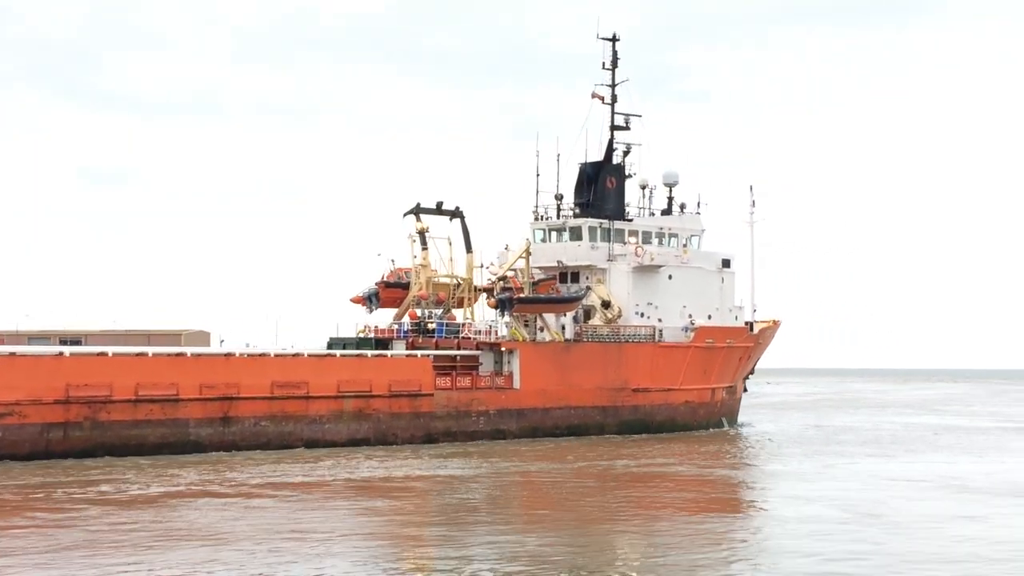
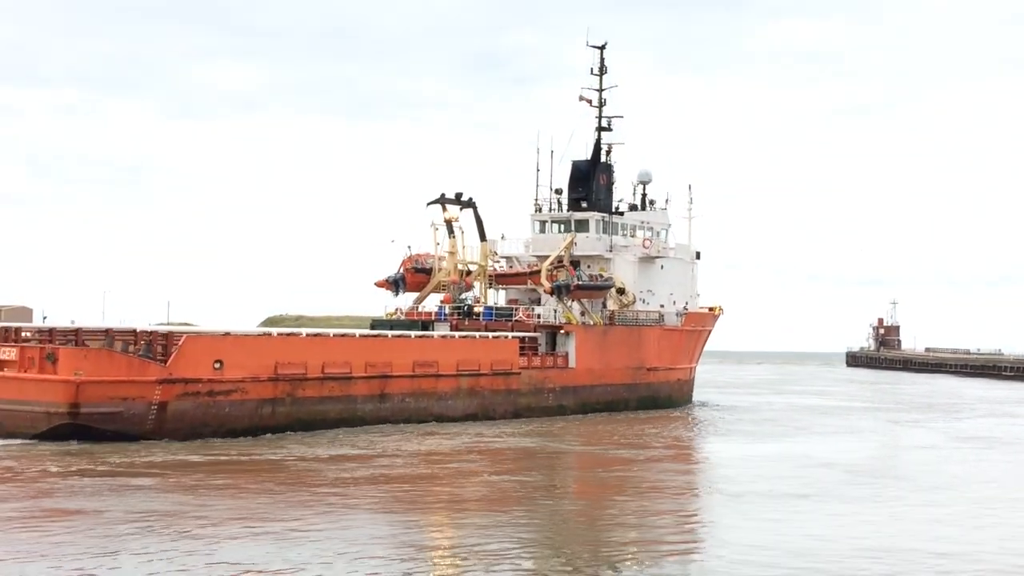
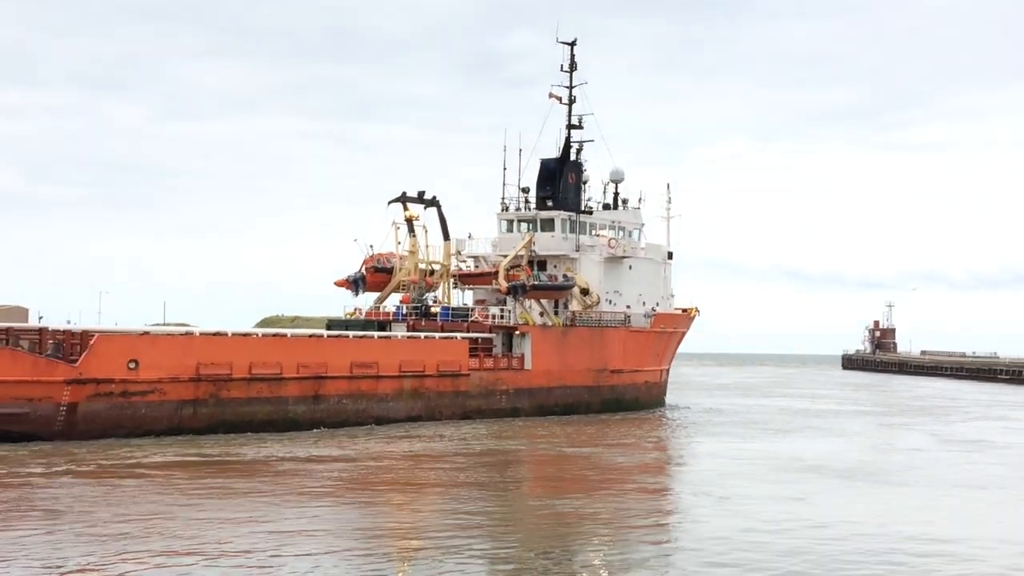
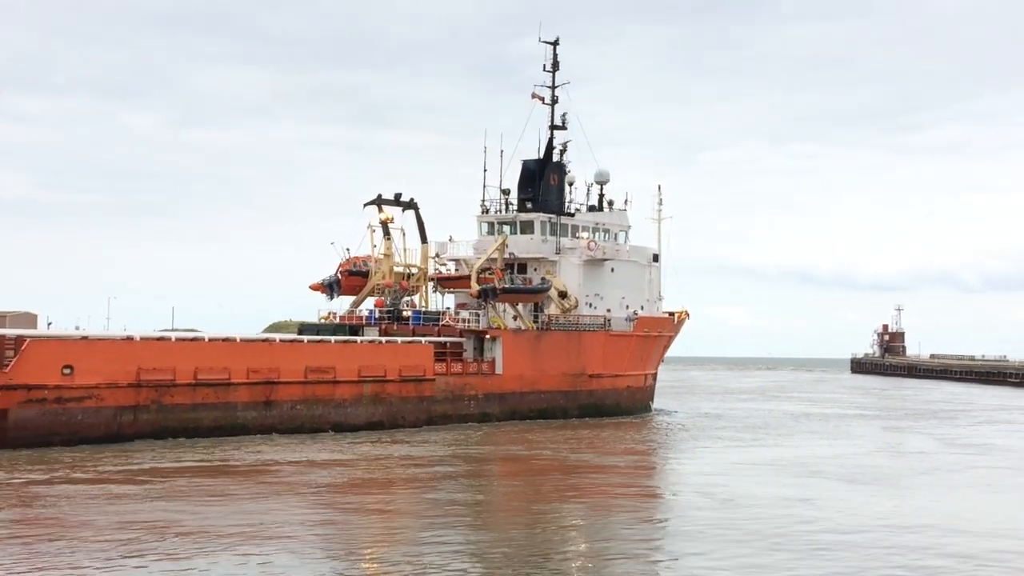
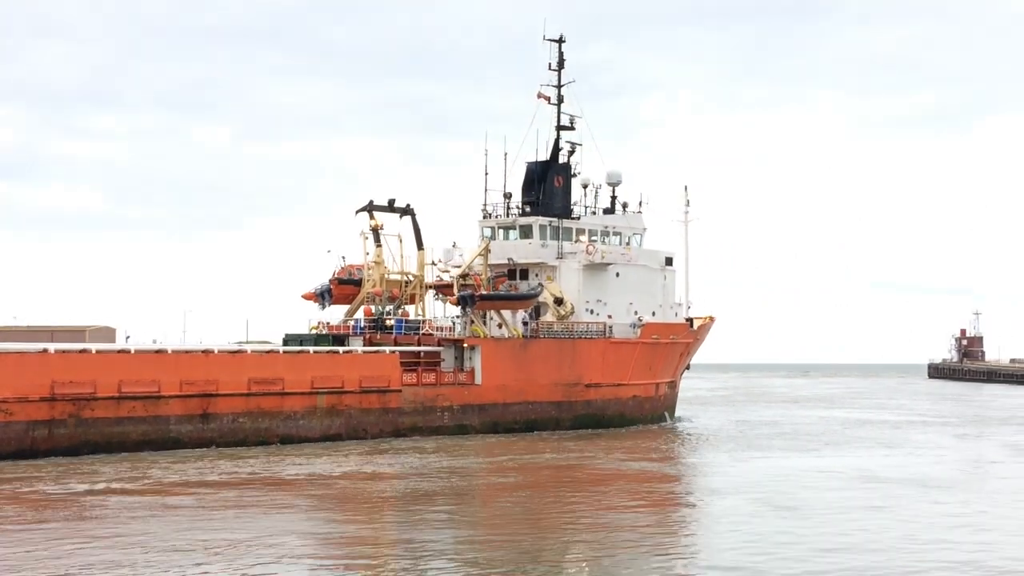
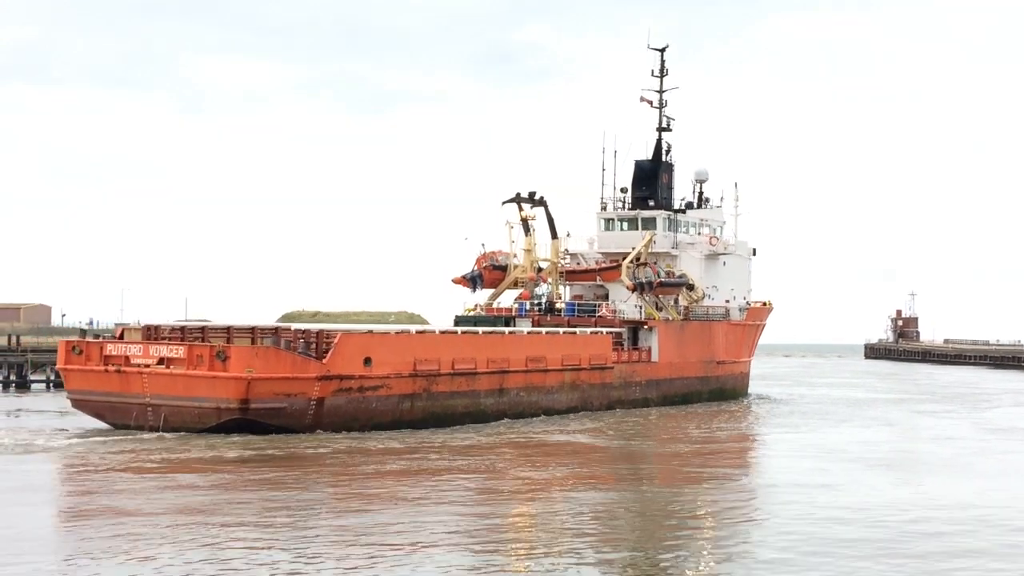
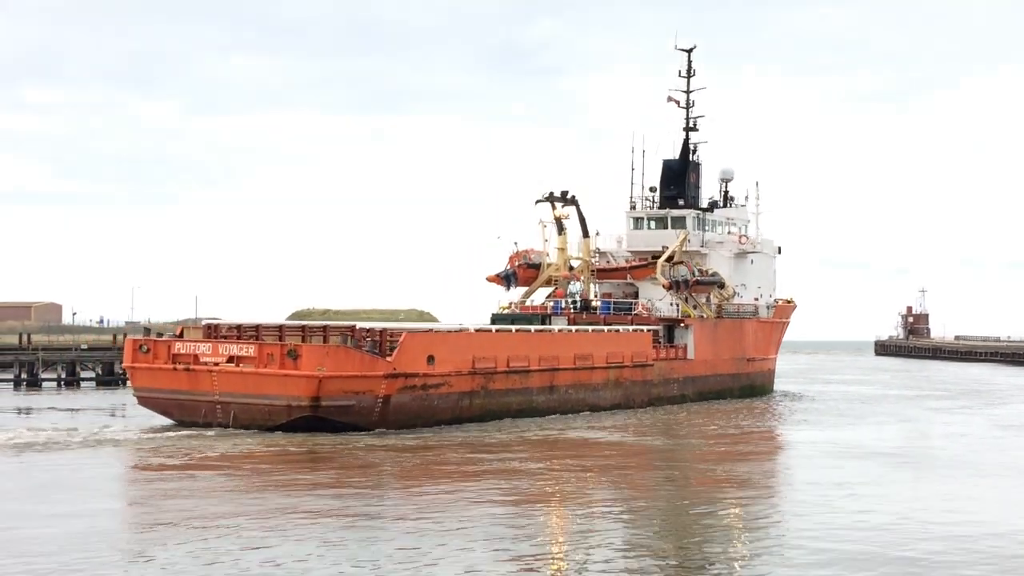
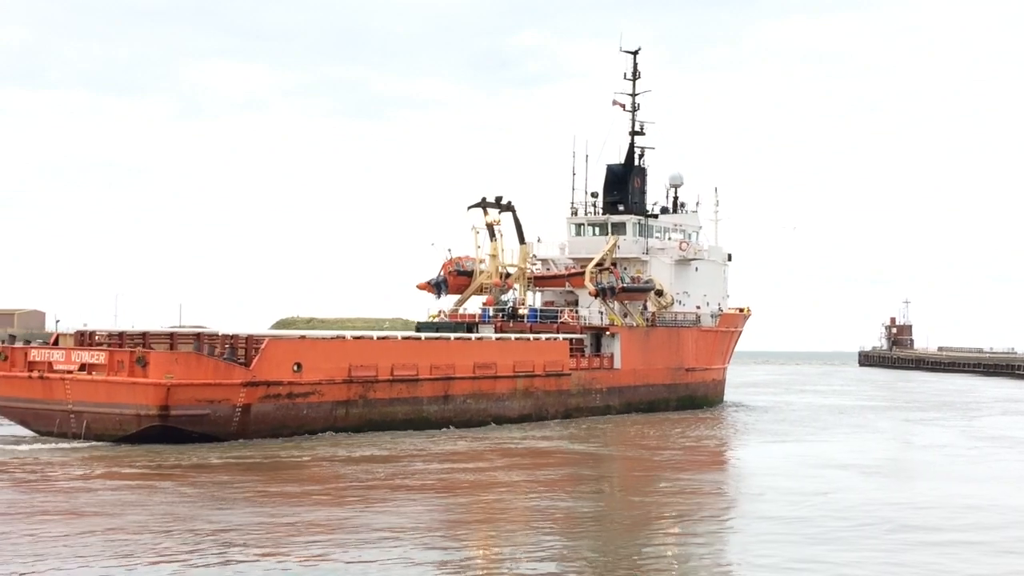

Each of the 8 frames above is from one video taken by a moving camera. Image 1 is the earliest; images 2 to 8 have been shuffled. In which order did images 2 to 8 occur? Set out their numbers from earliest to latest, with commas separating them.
5, 4, 3, 2, 8, 6, 7
